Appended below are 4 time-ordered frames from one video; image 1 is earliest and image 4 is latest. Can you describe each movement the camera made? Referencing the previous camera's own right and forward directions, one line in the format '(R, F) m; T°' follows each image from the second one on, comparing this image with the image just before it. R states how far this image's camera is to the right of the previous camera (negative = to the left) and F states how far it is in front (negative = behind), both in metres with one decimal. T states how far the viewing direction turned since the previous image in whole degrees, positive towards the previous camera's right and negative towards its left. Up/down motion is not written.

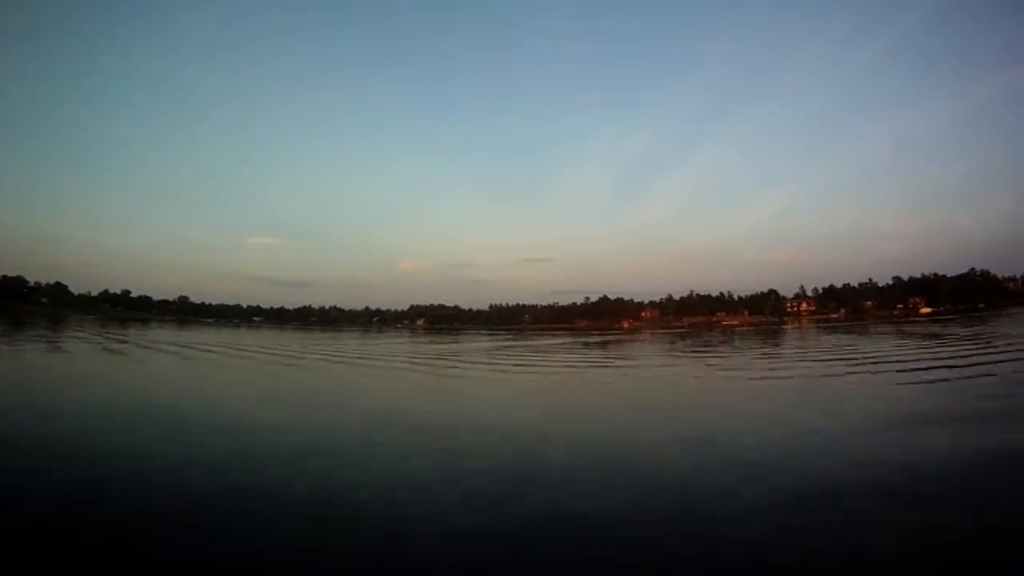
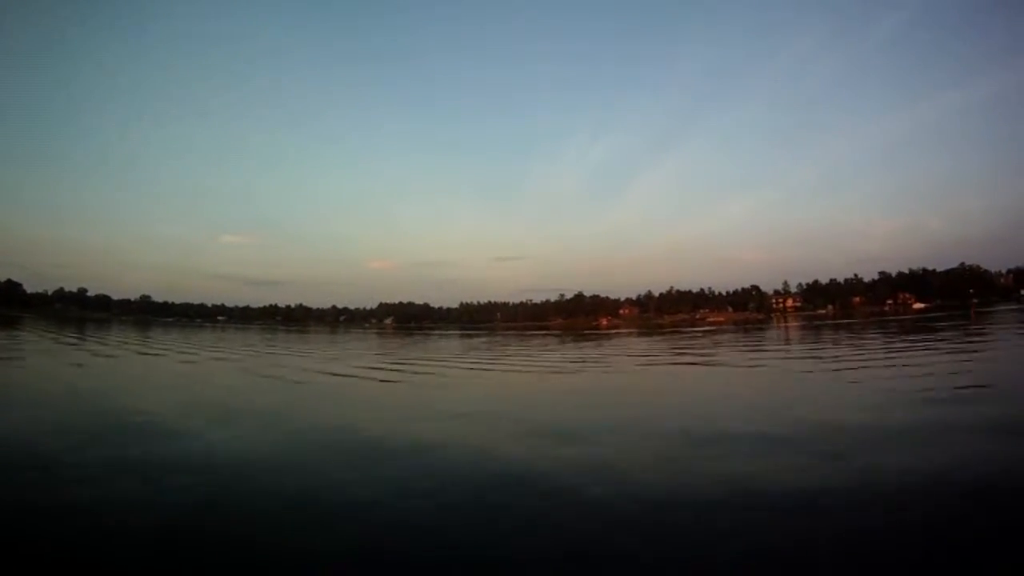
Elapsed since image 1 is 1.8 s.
(+0.1, +1.7) m; +2°
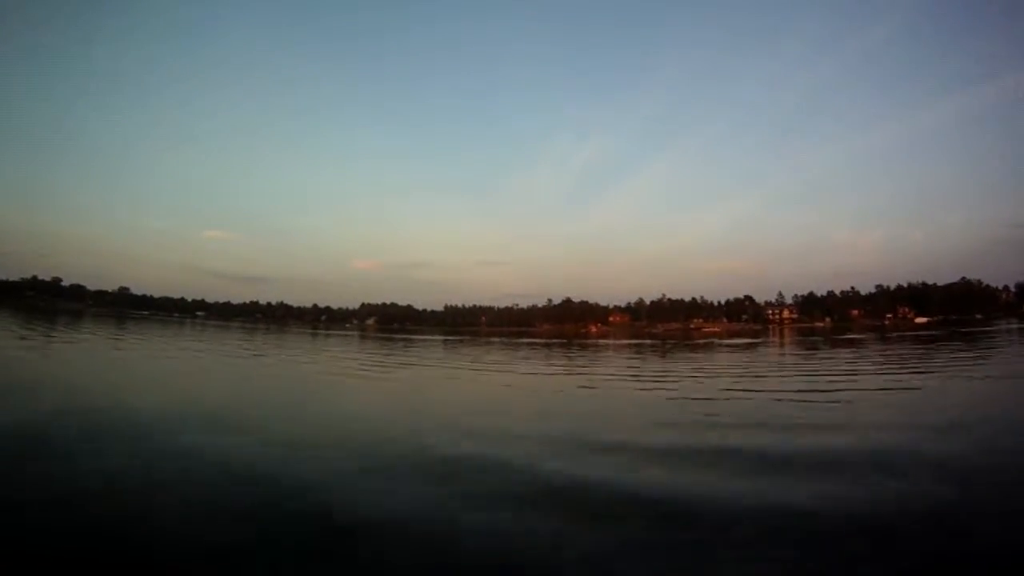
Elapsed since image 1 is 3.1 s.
(0.0, +1.1) m; +1°
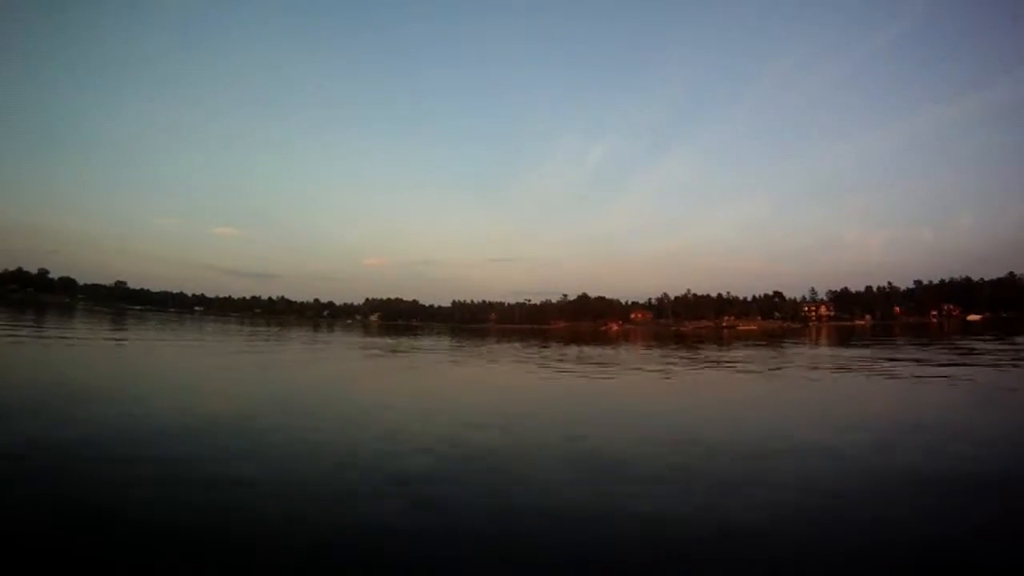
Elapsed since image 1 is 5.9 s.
(-0.6, +1.6) m; 0°
